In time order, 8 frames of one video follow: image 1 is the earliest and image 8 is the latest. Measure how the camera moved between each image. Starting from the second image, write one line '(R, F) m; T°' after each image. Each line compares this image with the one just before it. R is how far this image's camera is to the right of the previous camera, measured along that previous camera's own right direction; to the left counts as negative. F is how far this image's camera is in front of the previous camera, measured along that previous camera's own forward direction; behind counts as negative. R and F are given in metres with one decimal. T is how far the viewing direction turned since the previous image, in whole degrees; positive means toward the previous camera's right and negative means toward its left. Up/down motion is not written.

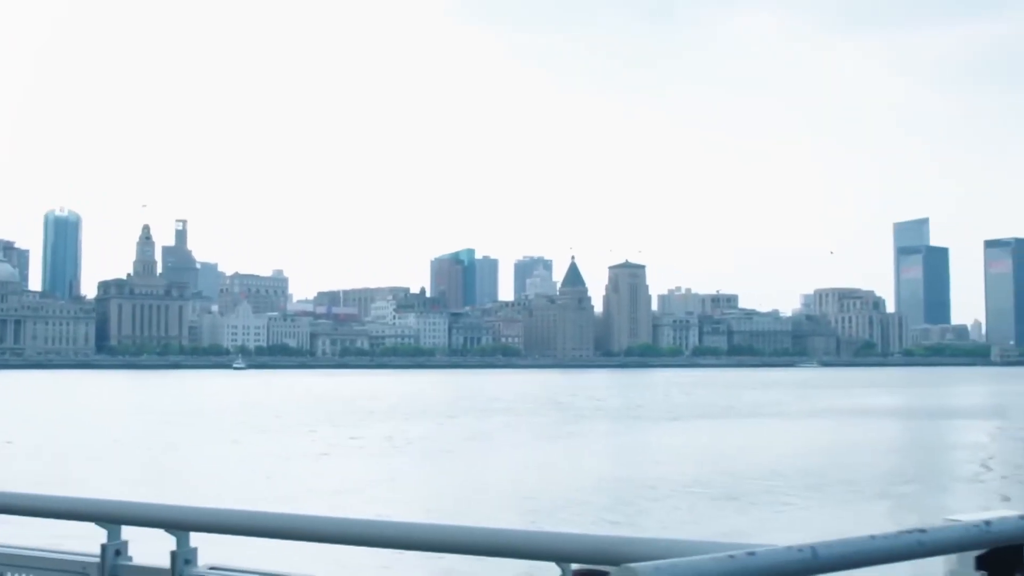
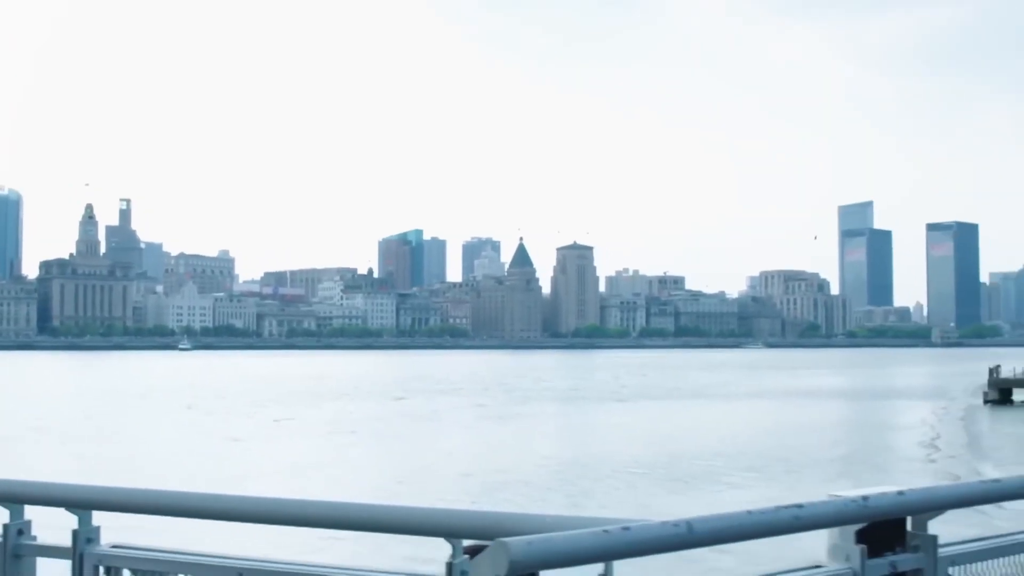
(-1.0, -0.8) m; +2°
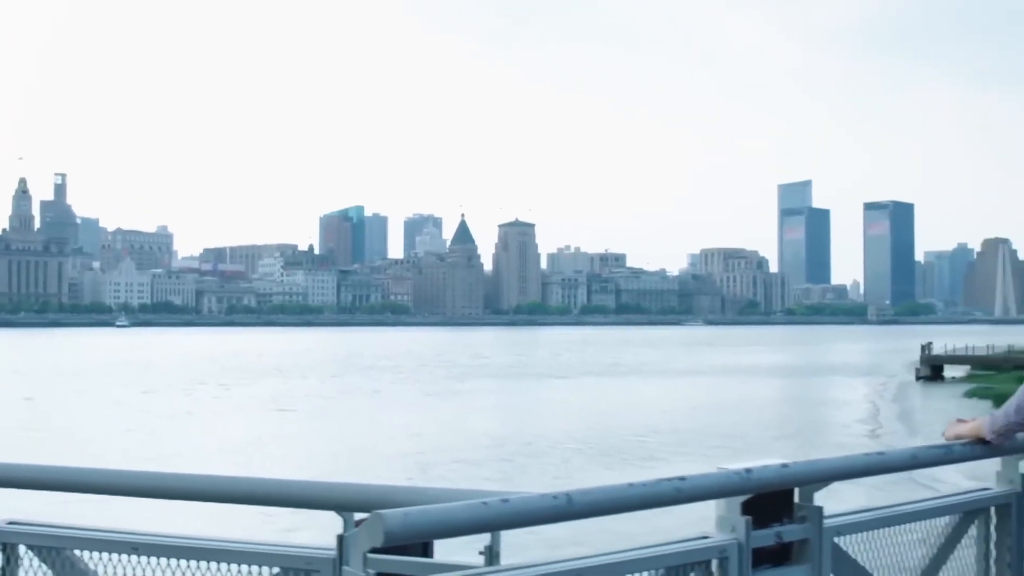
(+0.2, -0.1) m; +3°
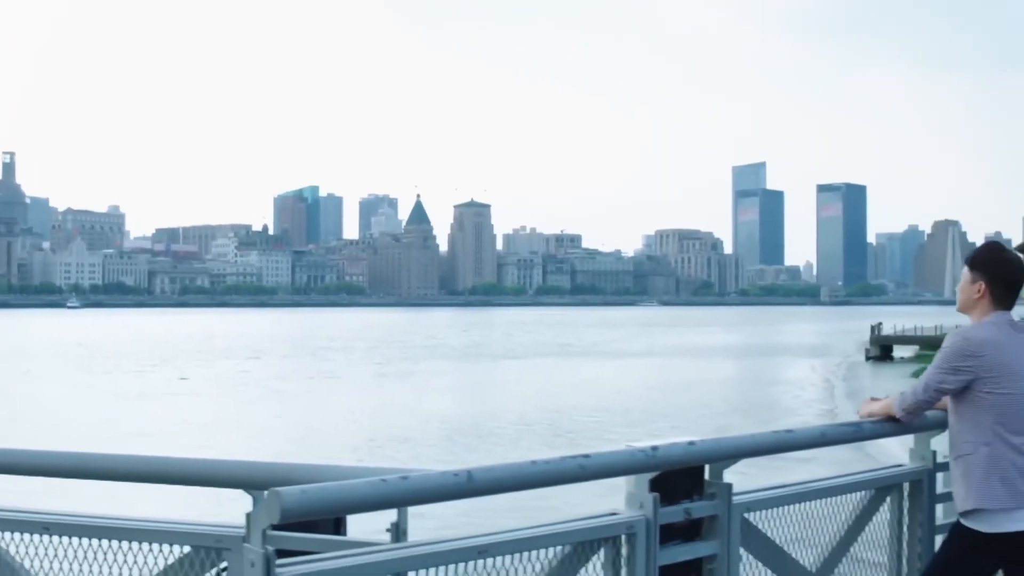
(+0.2, -0.1) m; +2°
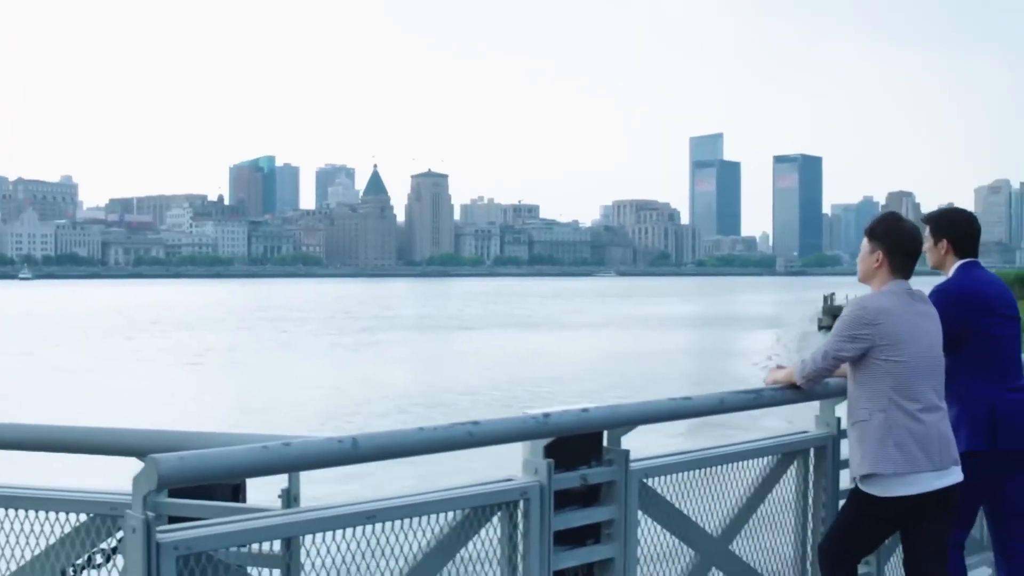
(+0.3, -0.1) m; +2°
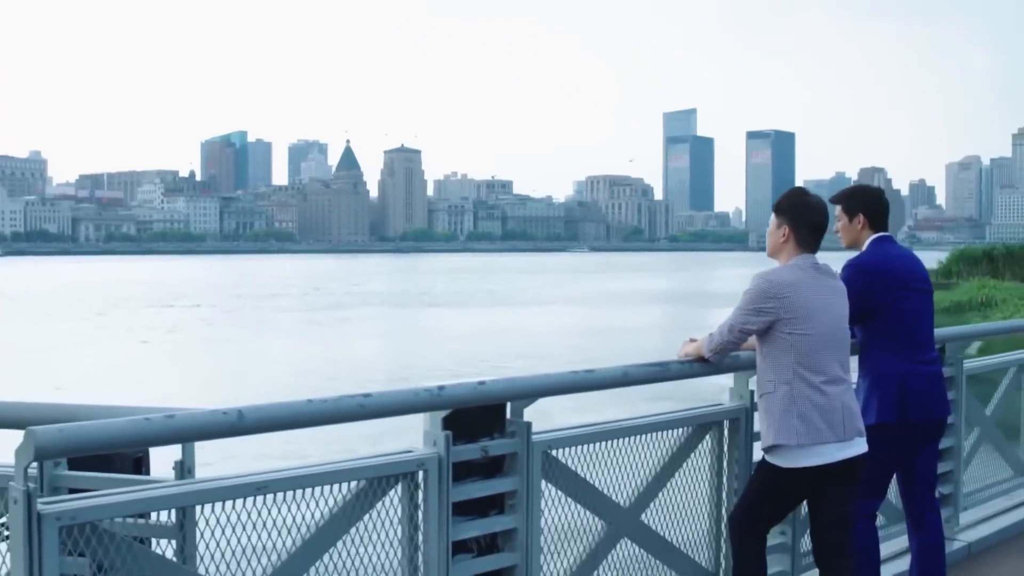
(+0.4, -0.1) m; +1°
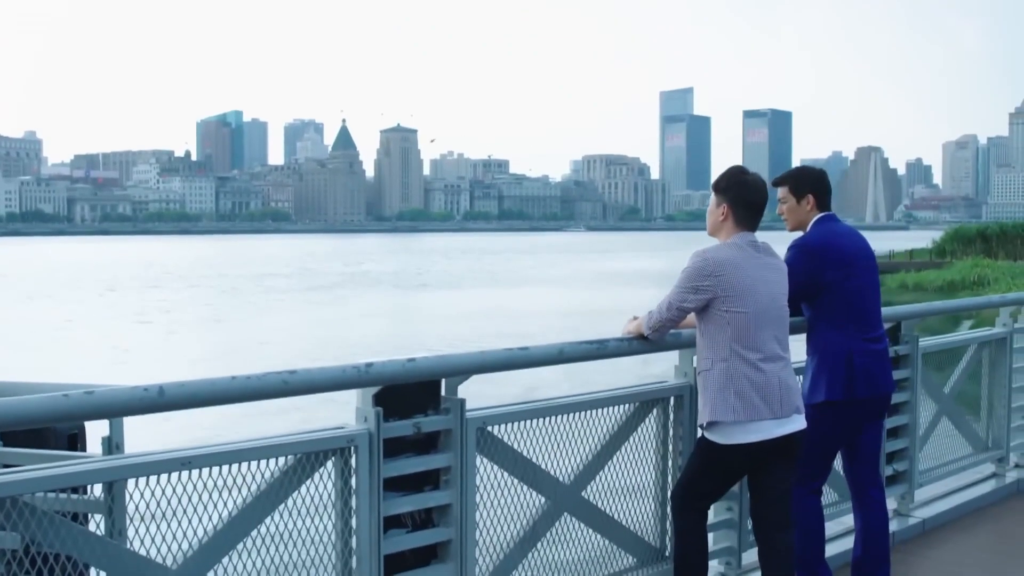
(+0.3, -0.1) m; 0°
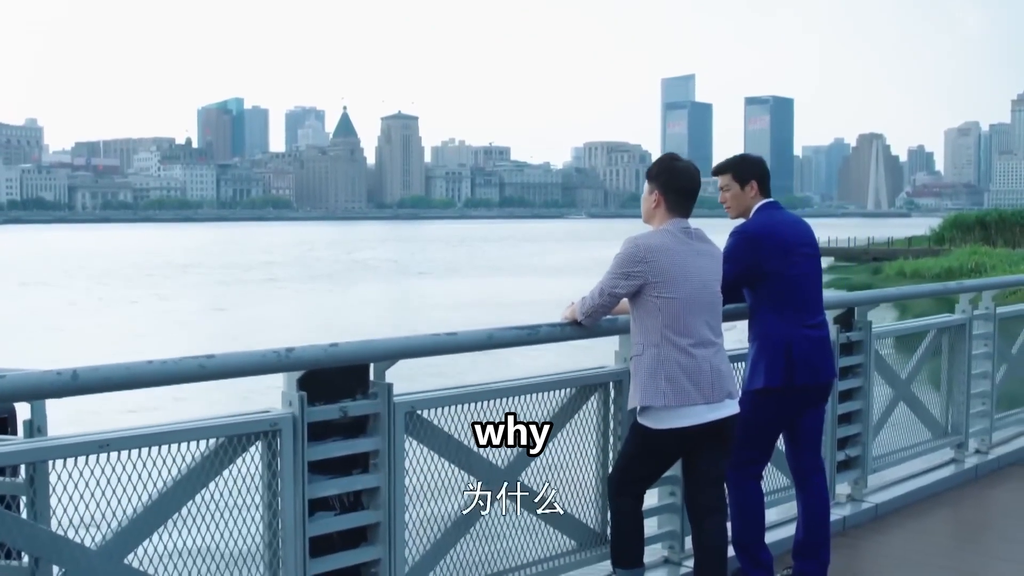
(+0.4, -0.1) m; 0°
